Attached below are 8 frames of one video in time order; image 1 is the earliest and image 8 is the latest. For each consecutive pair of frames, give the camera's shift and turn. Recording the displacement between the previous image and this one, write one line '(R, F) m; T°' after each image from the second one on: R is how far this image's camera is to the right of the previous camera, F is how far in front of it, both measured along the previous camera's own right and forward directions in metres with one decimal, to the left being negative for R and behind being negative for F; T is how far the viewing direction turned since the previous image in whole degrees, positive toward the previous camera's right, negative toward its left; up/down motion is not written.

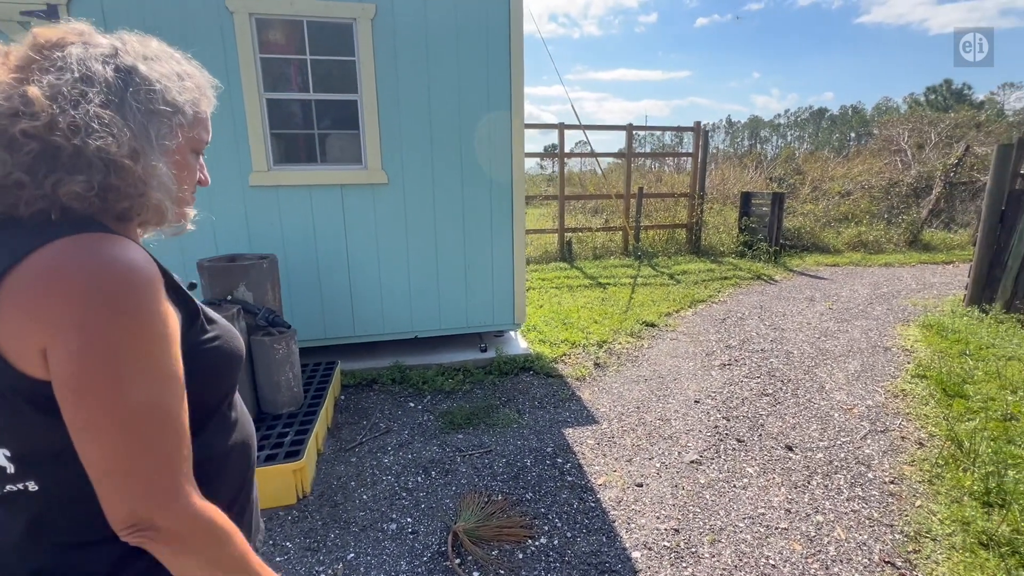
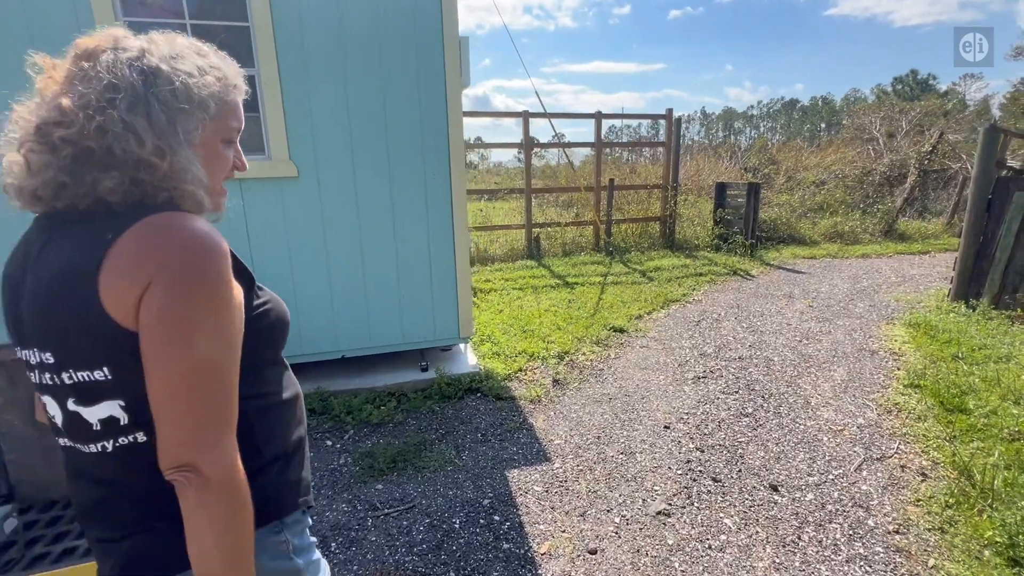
(+0.3, +0.6) m; +2°
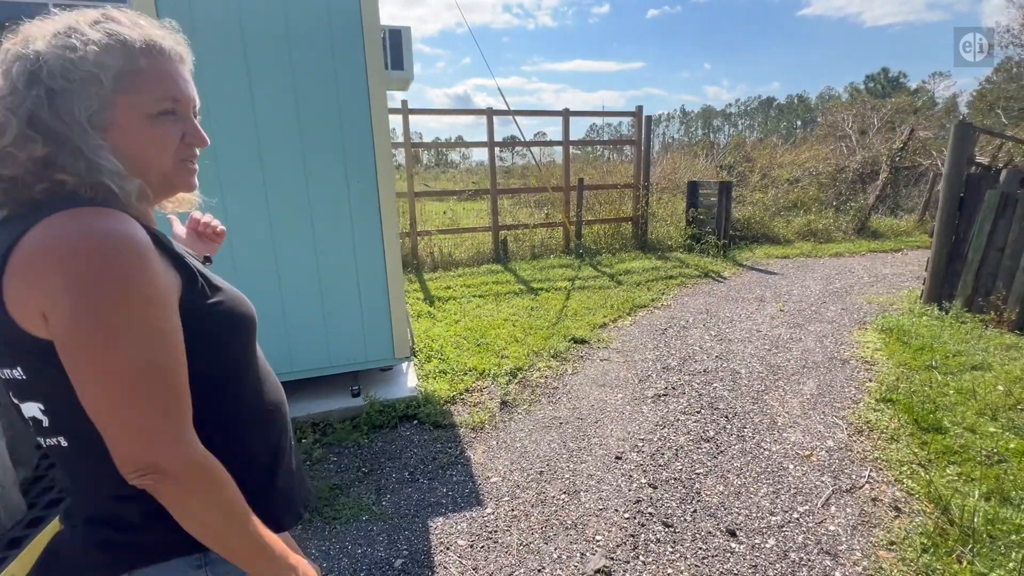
(+0.3, +0.3) m; +2°
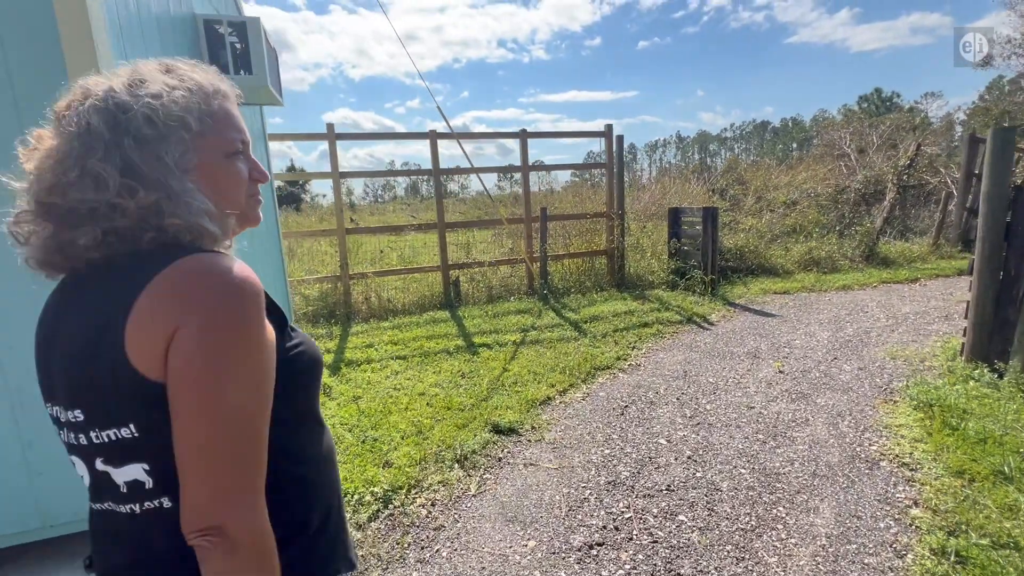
(+0.8, +1.2) m; 0°
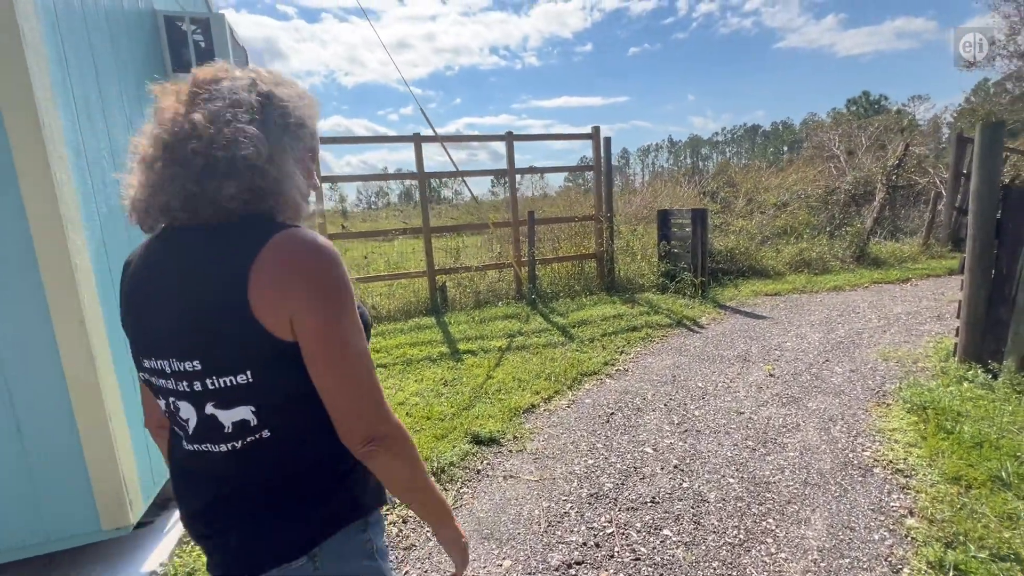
(+0.1, +0.1) m; +1°
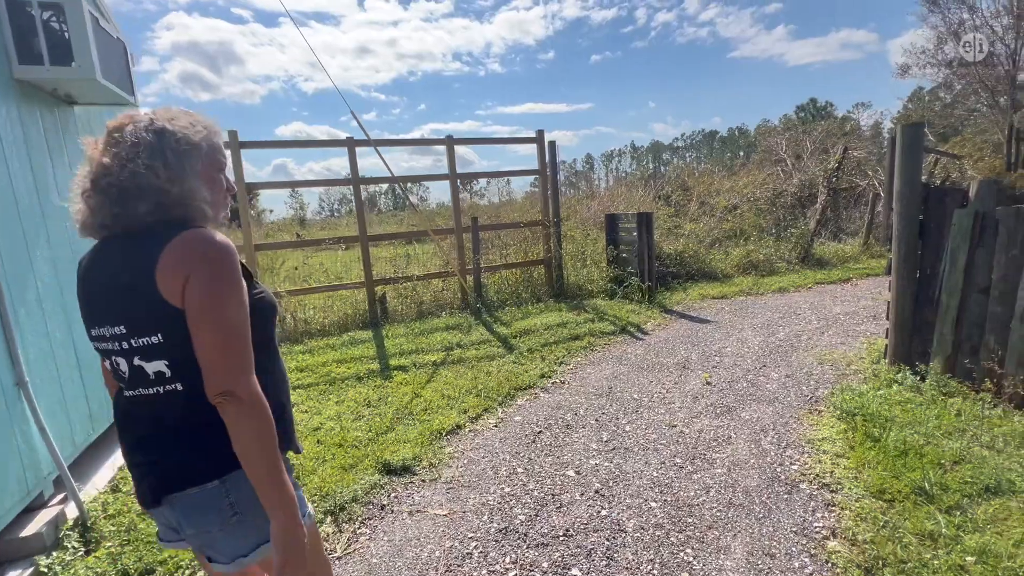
(+0.4, +0.2) m; +4°
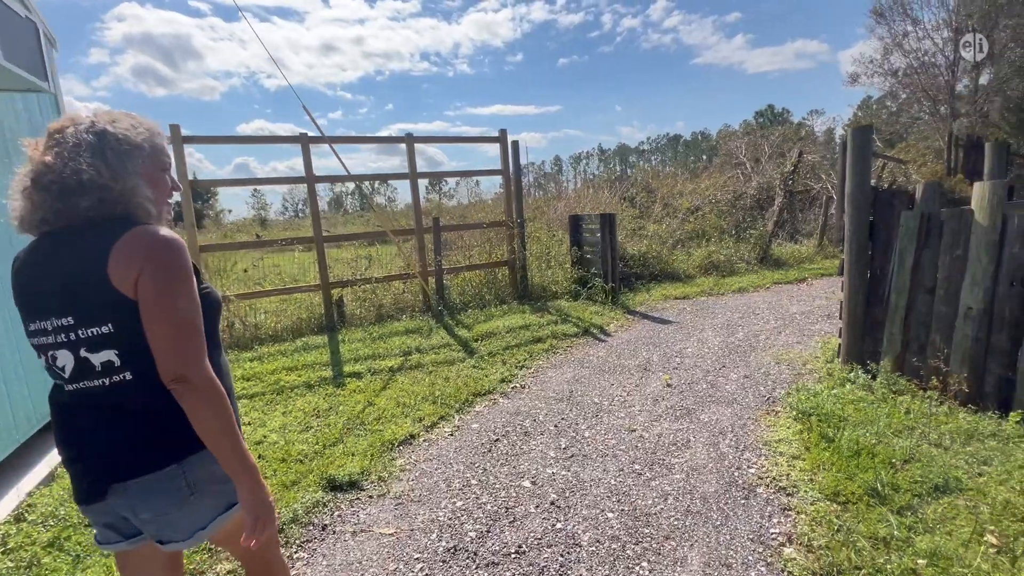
(+0.1, +0.1) m; +4°
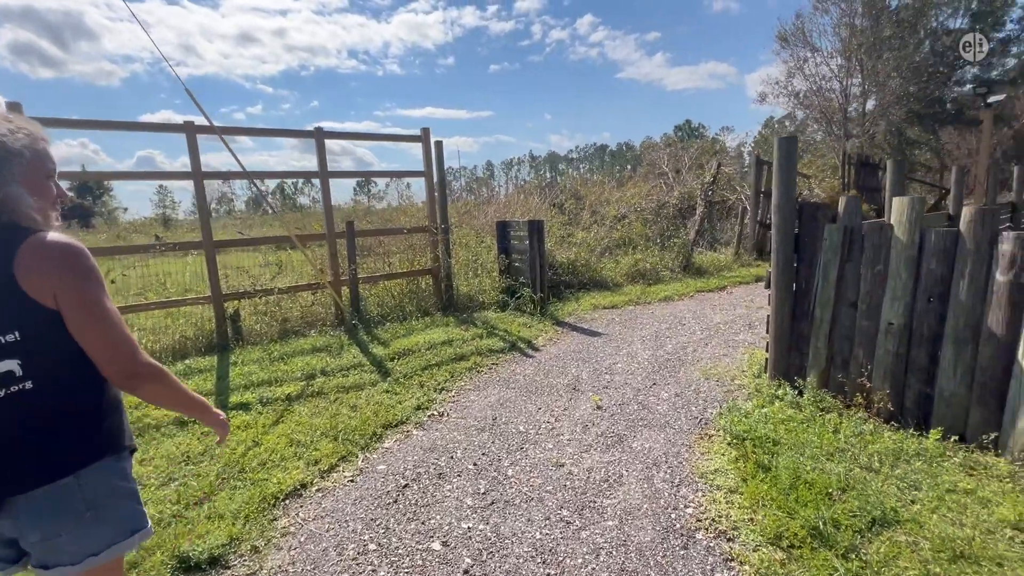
(+0.1, +0.4) m; +8°
